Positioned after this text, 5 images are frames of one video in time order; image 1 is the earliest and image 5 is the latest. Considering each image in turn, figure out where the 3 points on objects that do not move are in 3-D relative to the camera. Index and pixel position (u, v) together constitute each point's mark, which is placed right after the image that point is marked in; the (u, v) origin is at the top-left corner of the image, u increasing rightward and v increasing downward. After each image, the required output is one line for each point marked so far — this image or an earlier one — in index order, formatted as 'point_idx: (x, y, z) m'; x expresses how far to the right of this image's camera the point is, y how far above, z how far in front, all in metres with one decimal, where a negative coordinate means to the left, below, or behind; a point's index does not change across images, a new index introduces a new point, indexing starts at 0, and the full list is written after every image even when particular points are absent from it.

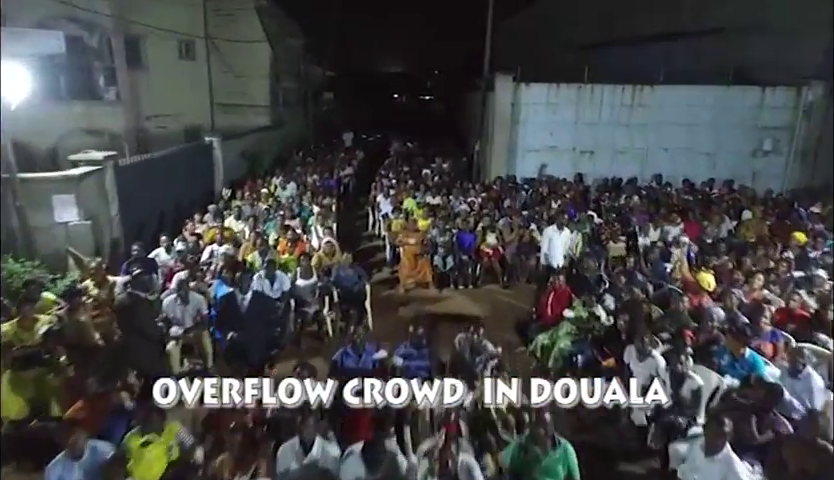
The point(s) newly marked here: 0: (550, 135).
0: (+1.7, +1.5, +7.8) m
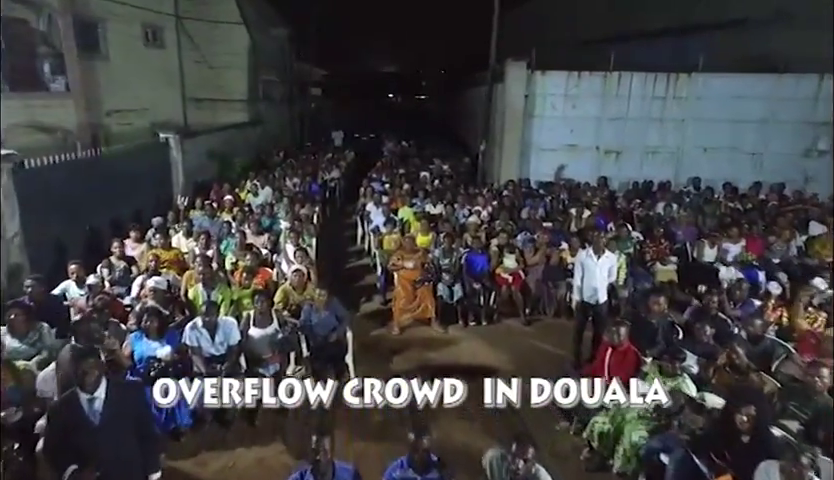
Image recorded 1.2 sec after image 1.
0: (+1.6, +1.4, +6.7) m
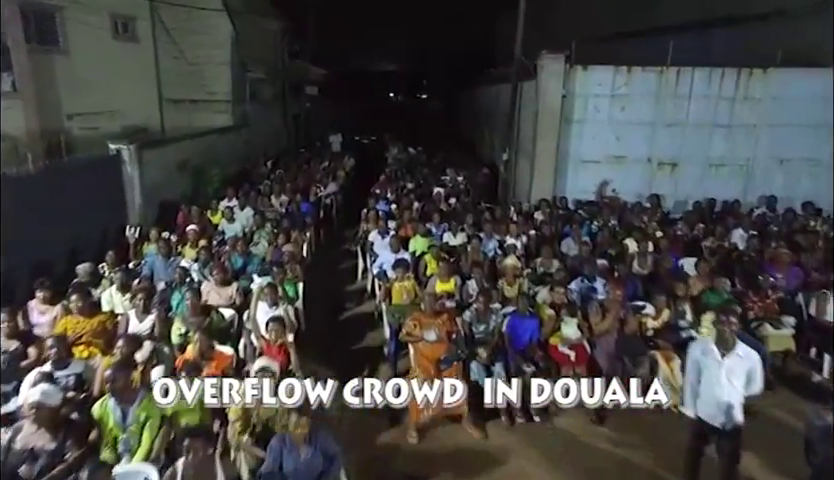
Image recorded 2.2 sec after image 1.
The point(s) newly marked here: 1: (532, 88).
0: (+1.8, +1.0, +5.4) m
1: (+1.2, +1.6, +5.8) m
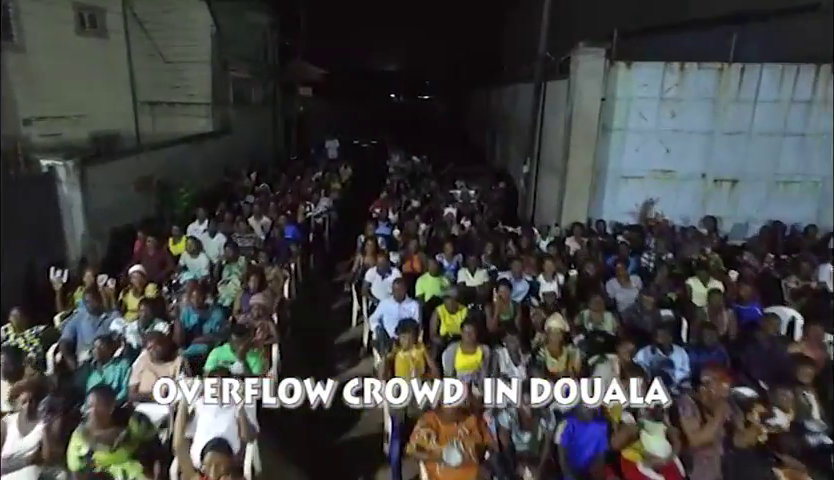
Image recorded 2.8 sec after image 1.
0: (+1.8, +0.7, +4.4) m
1: (+1.3, +1.3, +4.8) m
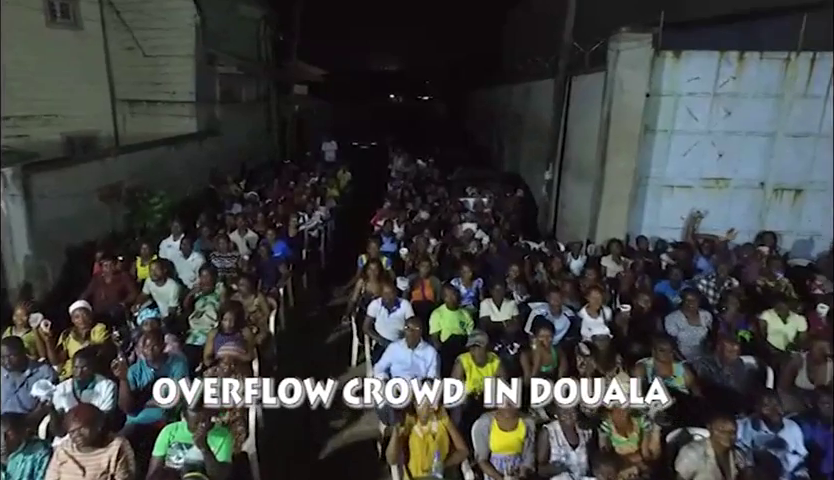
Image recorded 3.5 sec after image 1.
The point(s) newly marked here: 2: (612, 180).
0: (+1.9, +0.6, +3.7) m
1: (+1.4, +1.2, +4.1) m
2: (+1.5, +0.5, +4.1) m
